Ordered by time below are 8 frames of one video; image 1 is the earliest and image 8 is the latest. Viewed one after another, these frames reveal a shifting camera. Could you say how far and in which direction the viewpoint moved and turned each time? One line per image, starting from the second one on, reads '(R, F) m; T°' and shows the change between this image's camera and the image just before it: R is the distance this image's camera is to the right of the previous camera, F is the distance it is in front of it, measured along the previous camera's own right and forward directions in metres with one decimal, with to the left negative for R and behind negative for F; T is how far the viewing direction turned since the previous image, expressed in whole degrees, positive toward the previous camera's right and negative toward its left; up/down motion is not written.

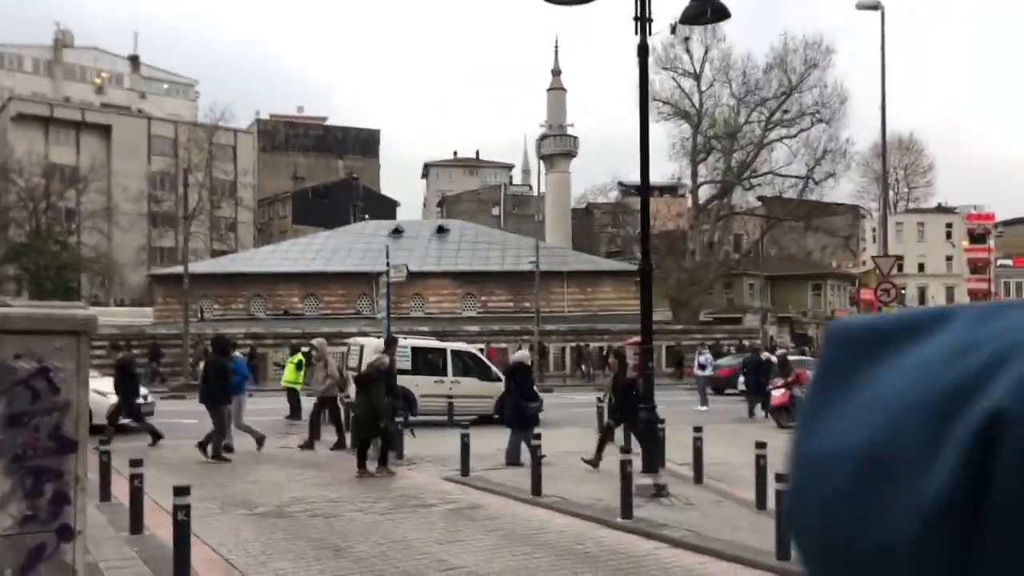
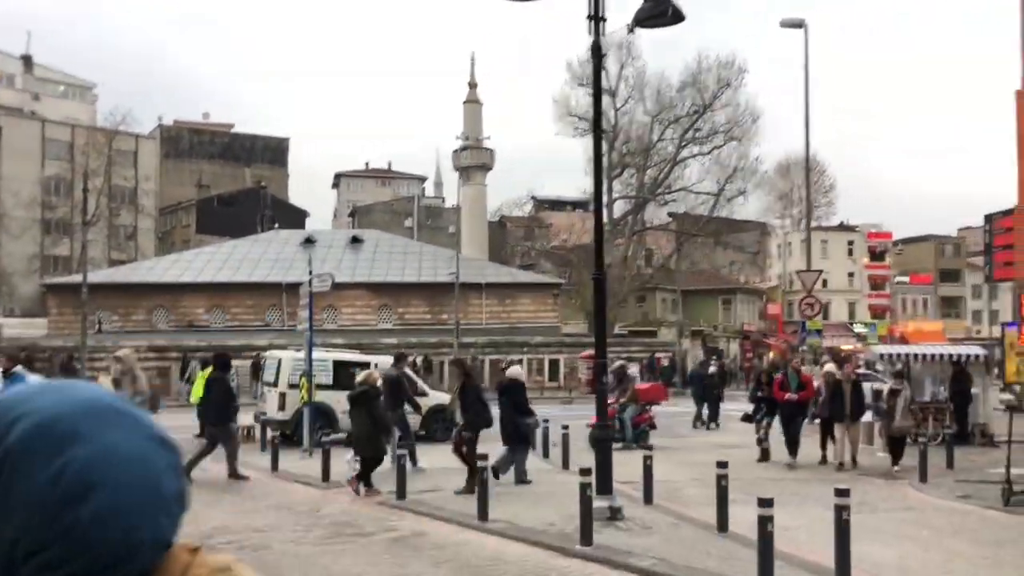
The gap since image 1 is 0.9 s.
(-0.4, +0.8) m; +6°
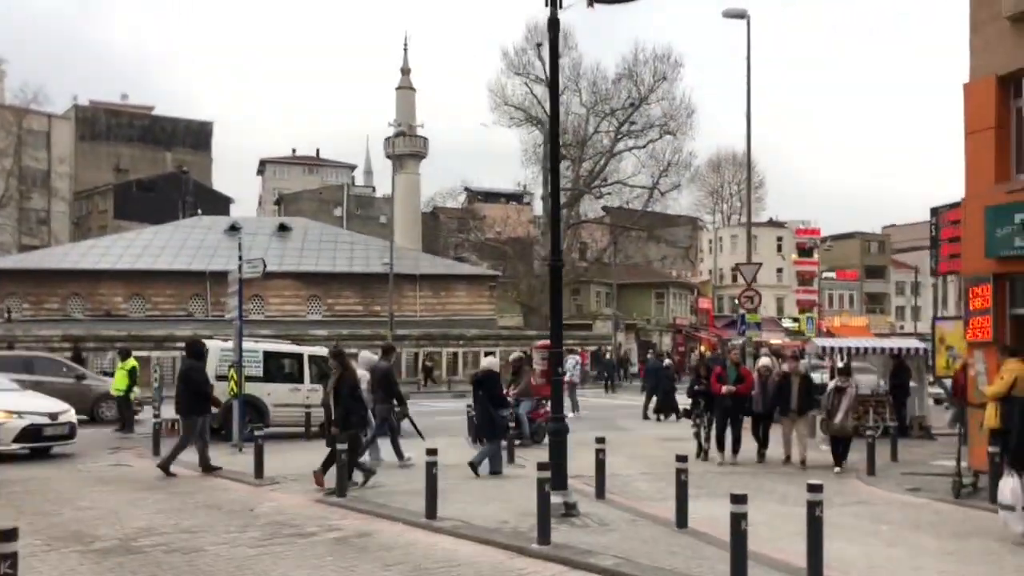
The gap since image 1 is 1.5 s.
(-0.2, +0.6) m; +4°
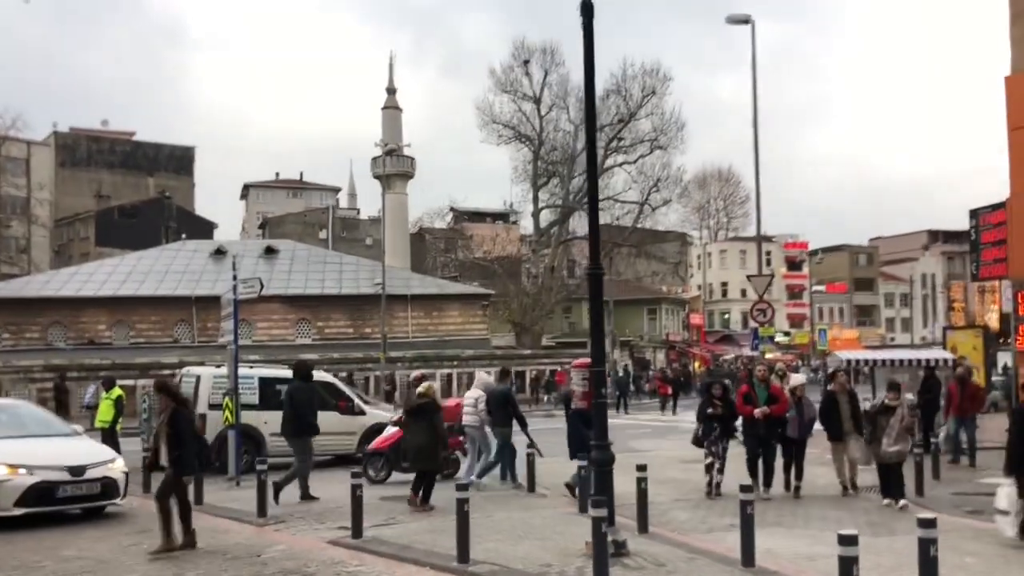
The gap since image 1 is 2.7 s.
(-0.5, +1.1) m; +1°
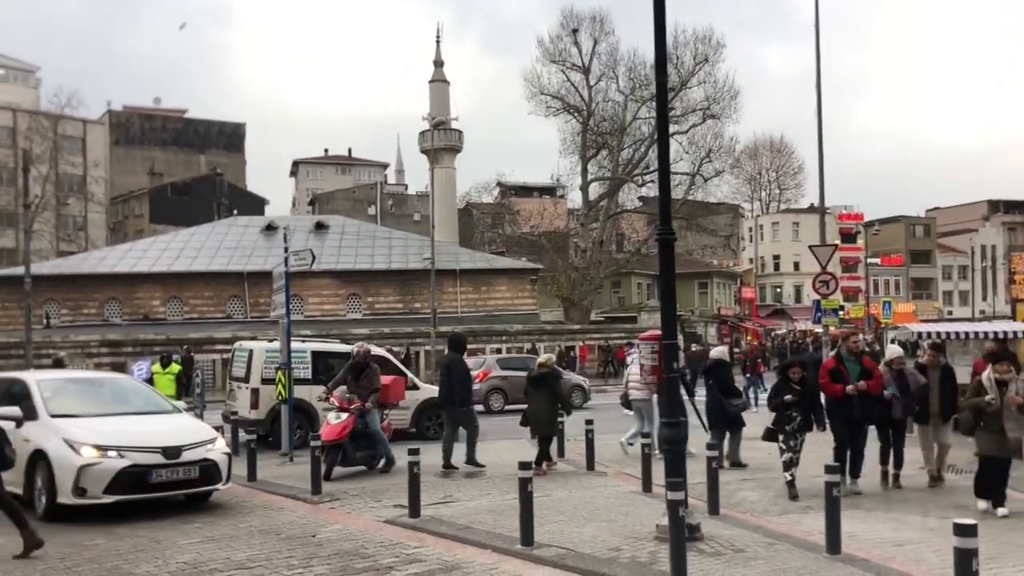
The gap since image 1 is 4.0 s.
(-0.2, +0.5) m; -3°
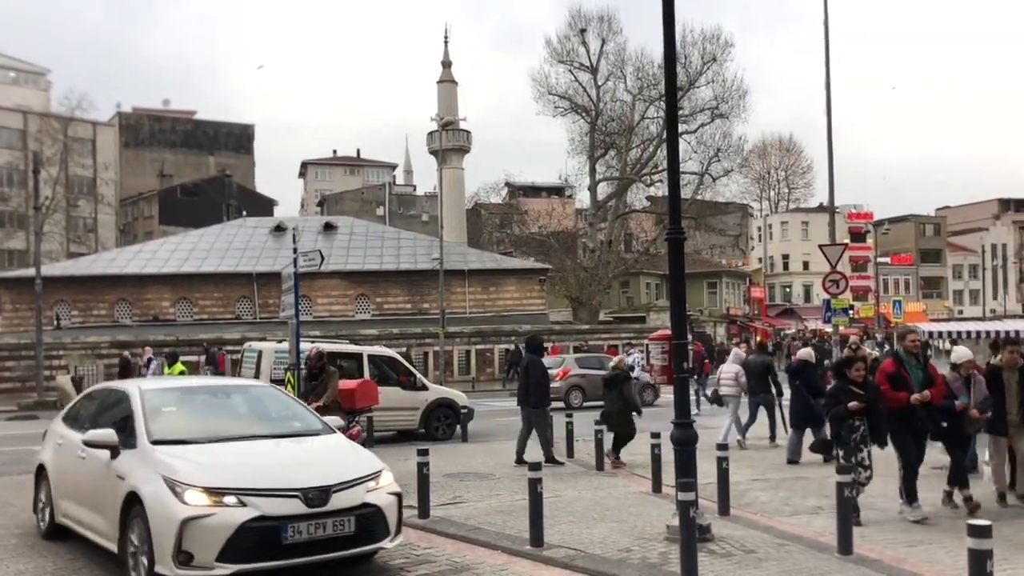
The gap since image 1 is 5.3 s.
(0.0, 0.0) m; -1°
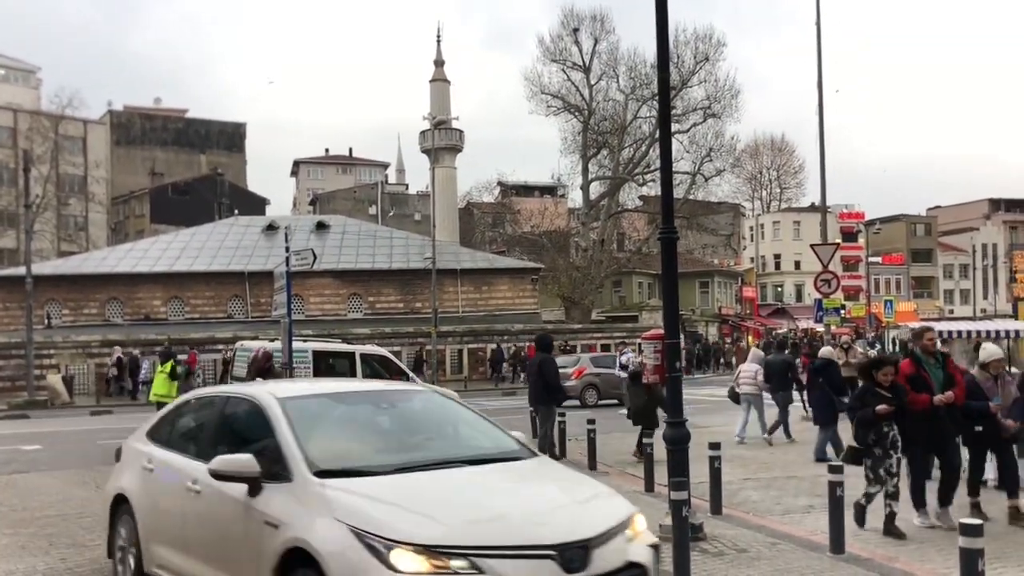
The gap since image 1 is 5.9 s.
(0.0, 0.0) m; 0°
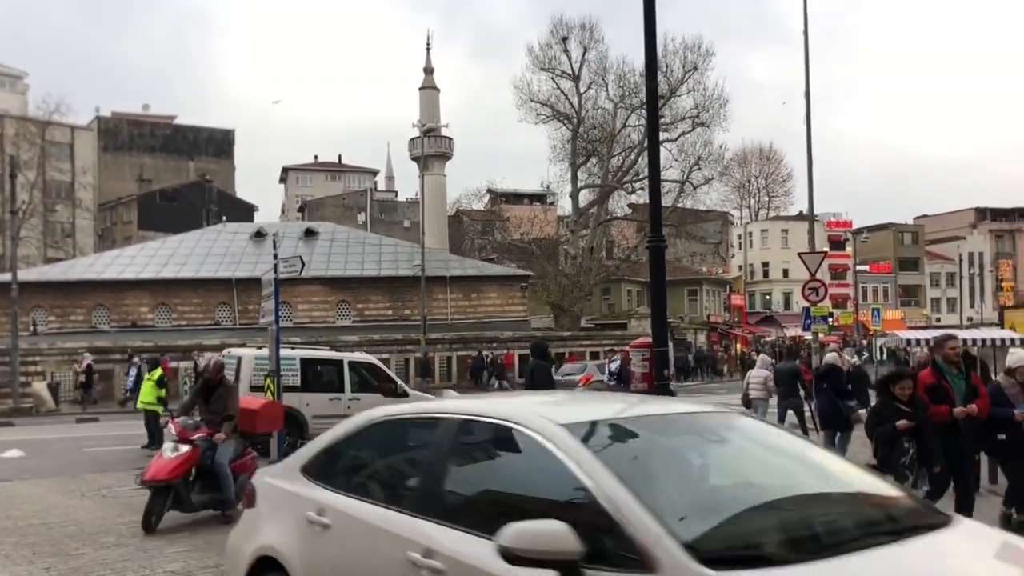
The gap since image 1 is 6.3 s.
(0.0, 0.0) m; +1°
